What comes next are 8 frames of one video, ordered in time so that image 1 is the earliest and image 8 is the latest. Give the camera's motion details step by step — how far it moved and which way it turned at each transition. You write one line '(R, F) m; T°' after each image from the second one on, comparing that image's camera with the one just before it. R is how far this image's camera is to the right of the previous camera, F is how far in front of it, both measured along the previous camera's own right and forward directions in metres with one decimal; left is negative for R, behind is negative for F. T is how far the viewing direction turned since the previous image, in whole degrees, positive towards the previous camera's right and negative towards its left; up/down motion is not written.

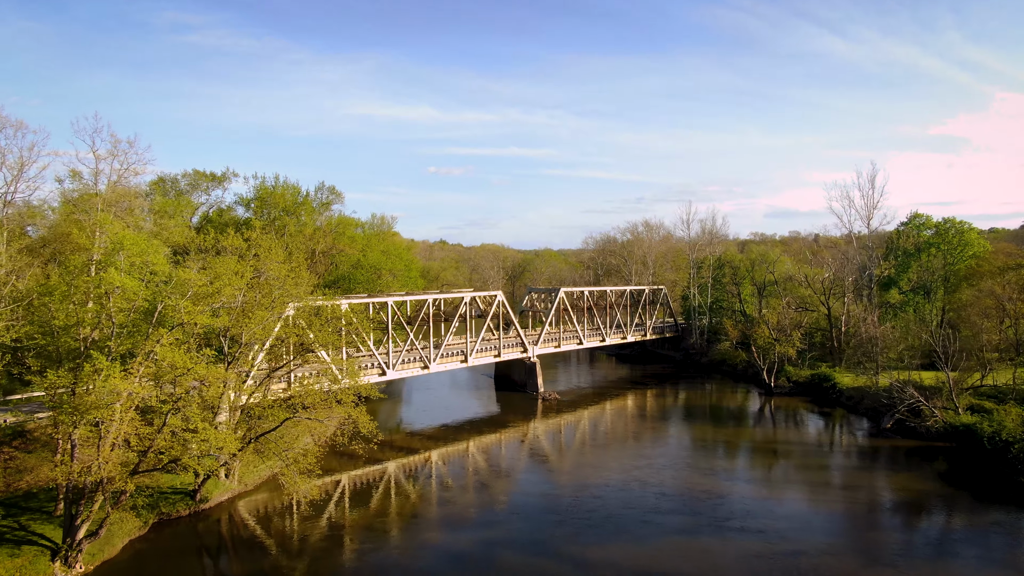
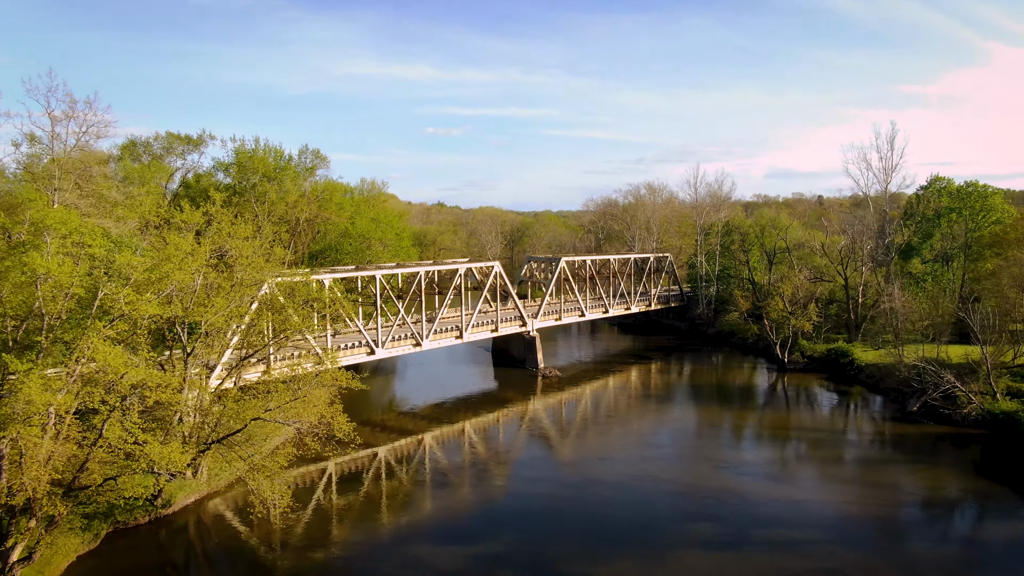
(+0.1, +3.0) m; 0°
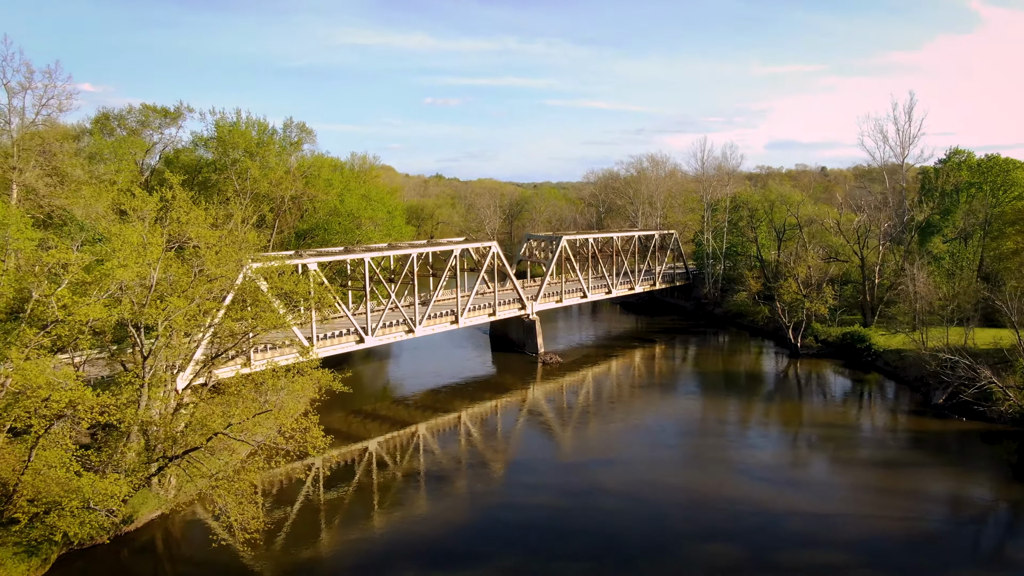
(+0.1, +2.5) m; 0°
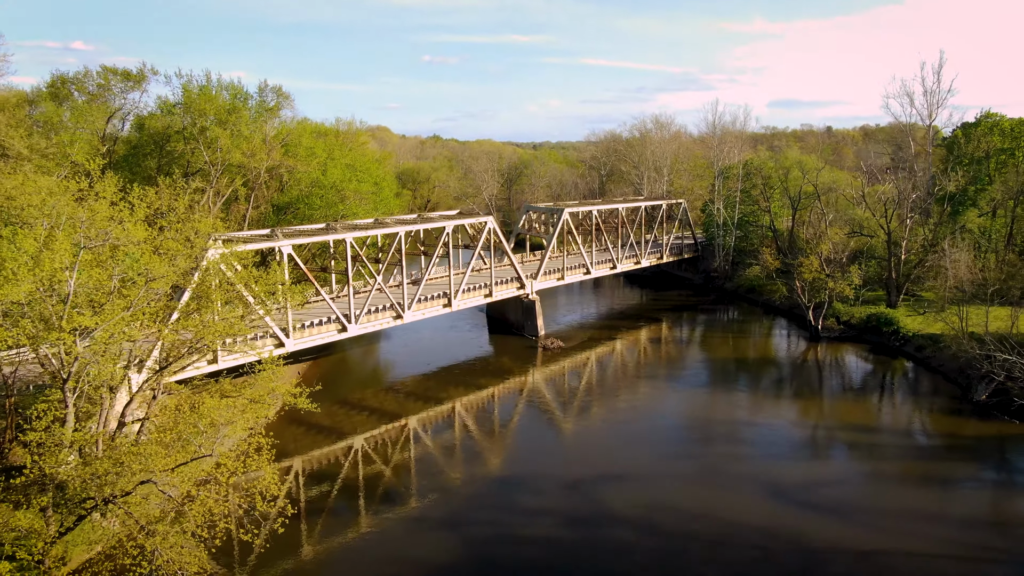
(+0.1, +3.4) m; 0°
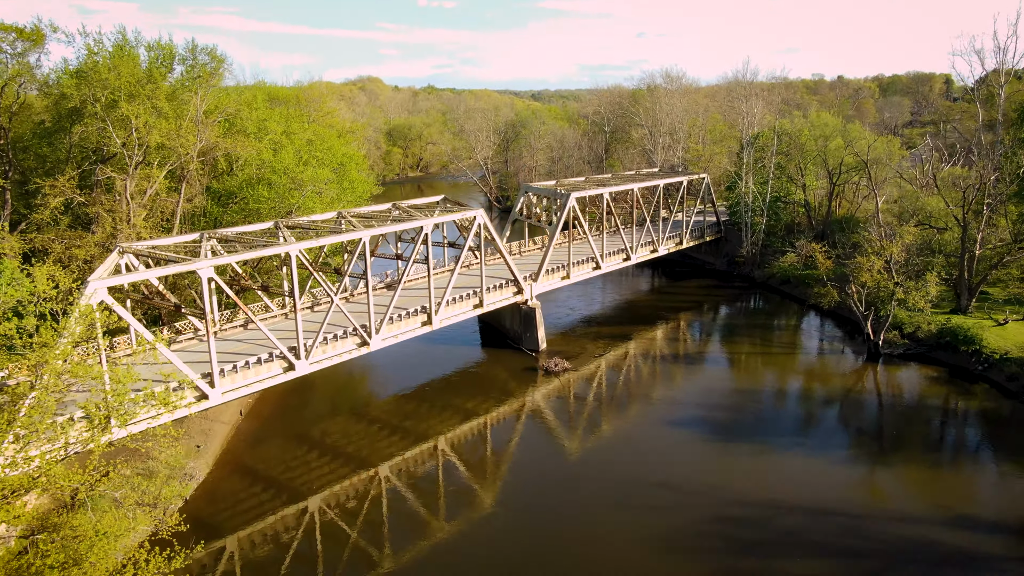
(+0.1, +7.5) m; 0°
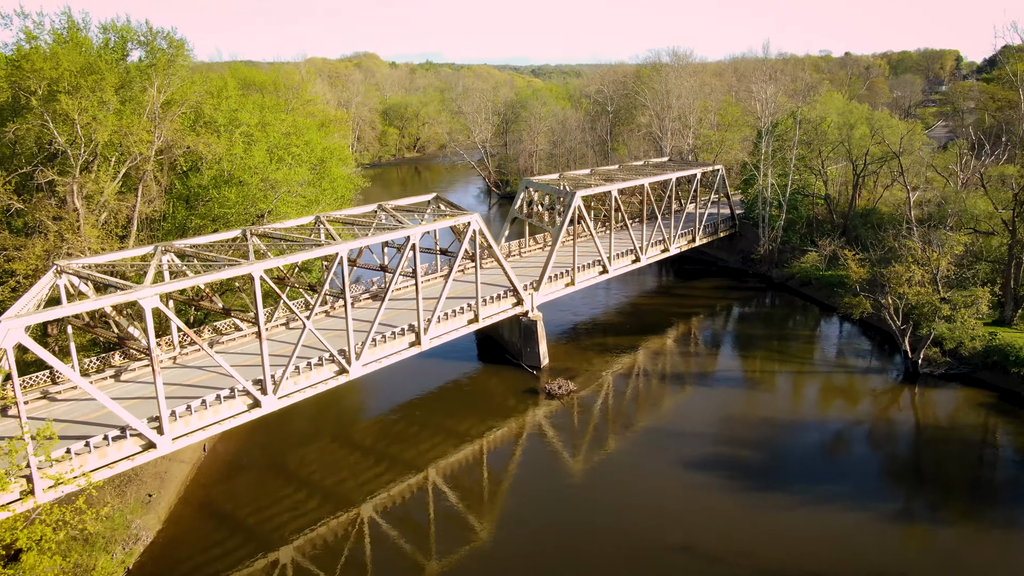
(0.0, +3.5) m; 0°
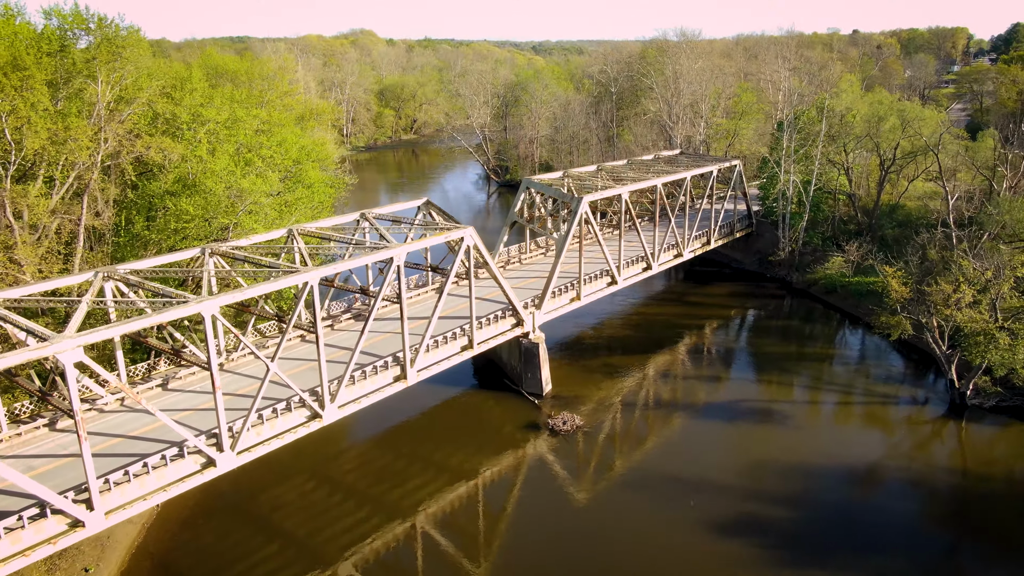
(0.0, +3.4) m; 0°
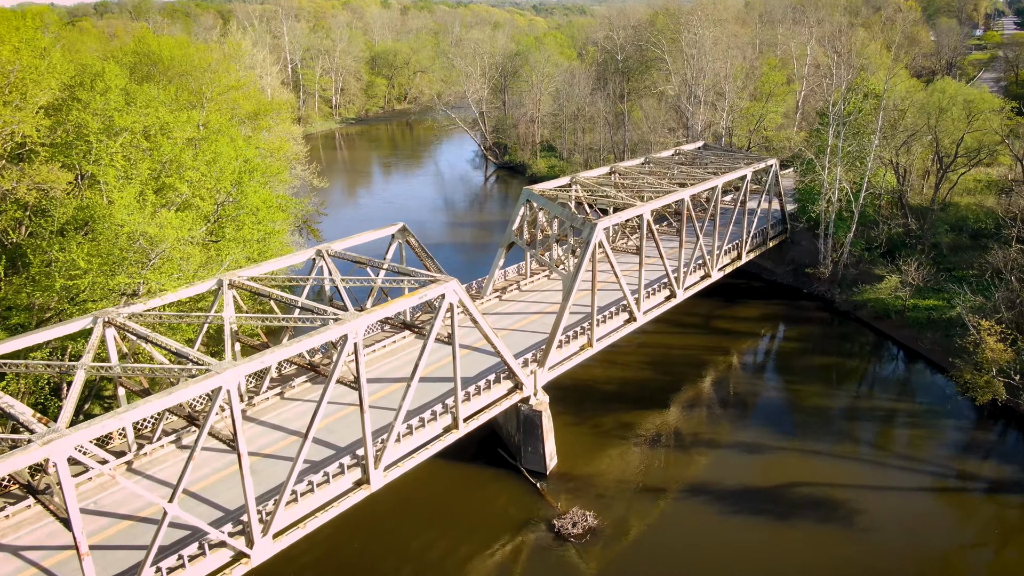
(+0.1, +5.9) m; 0°
